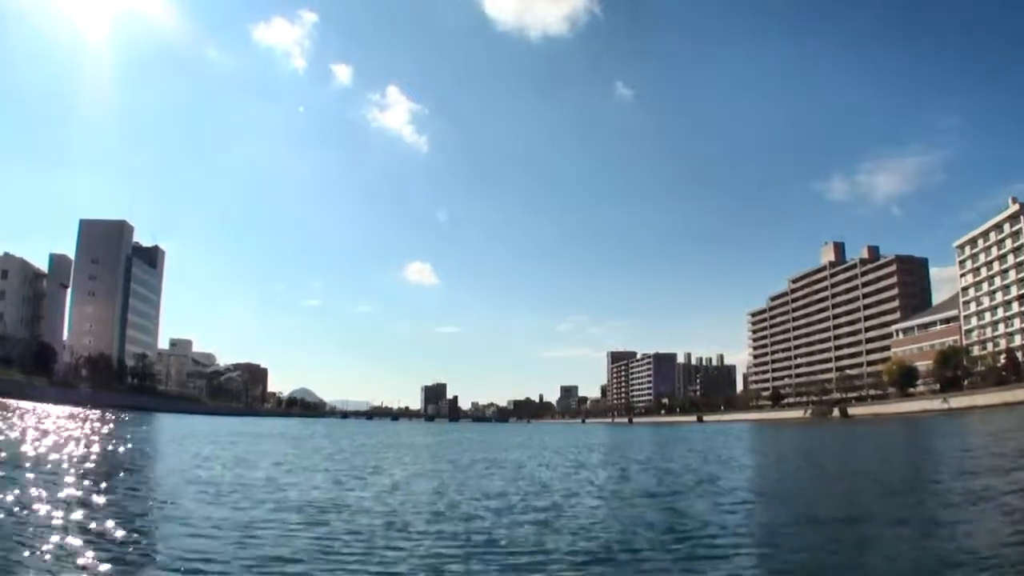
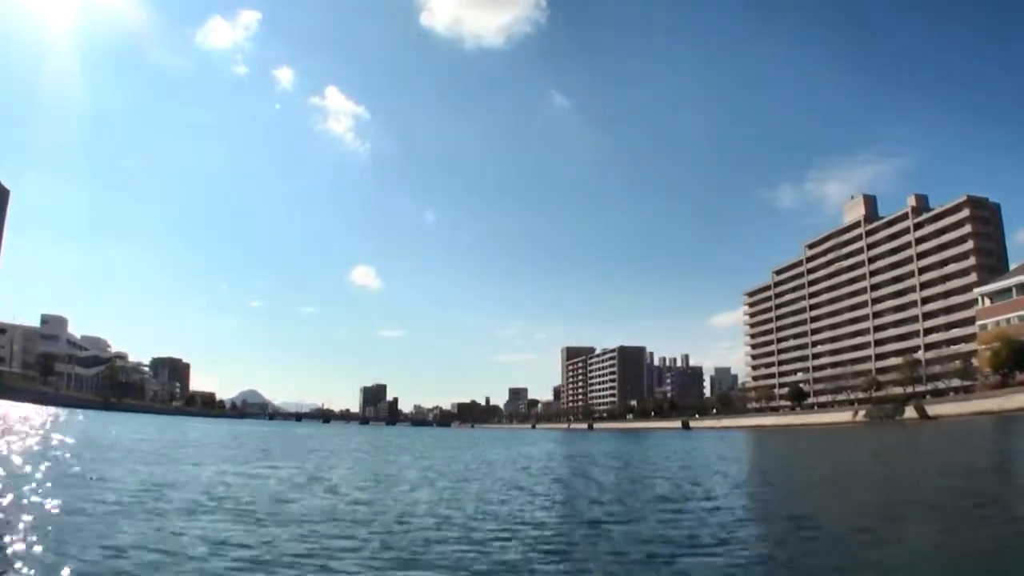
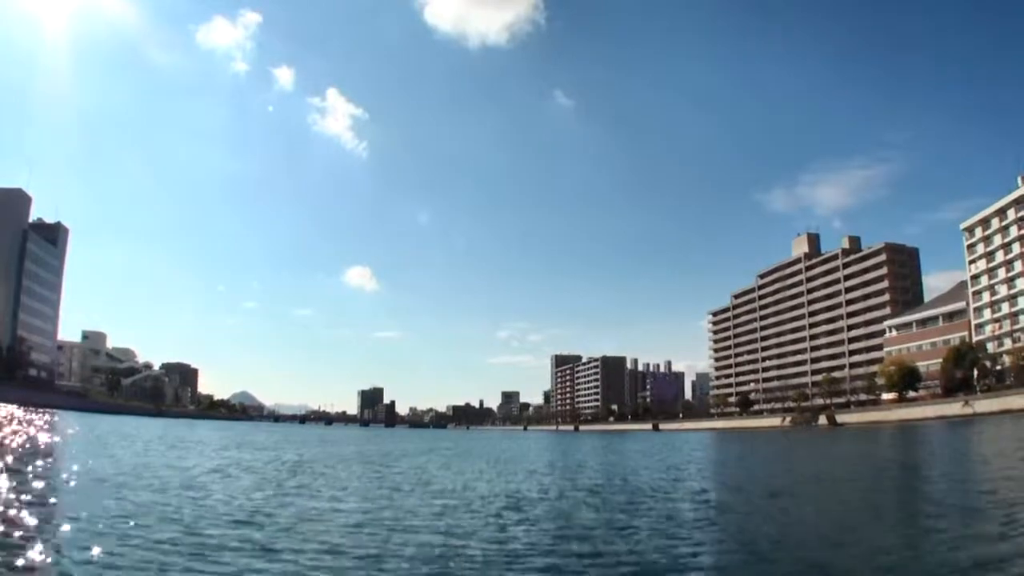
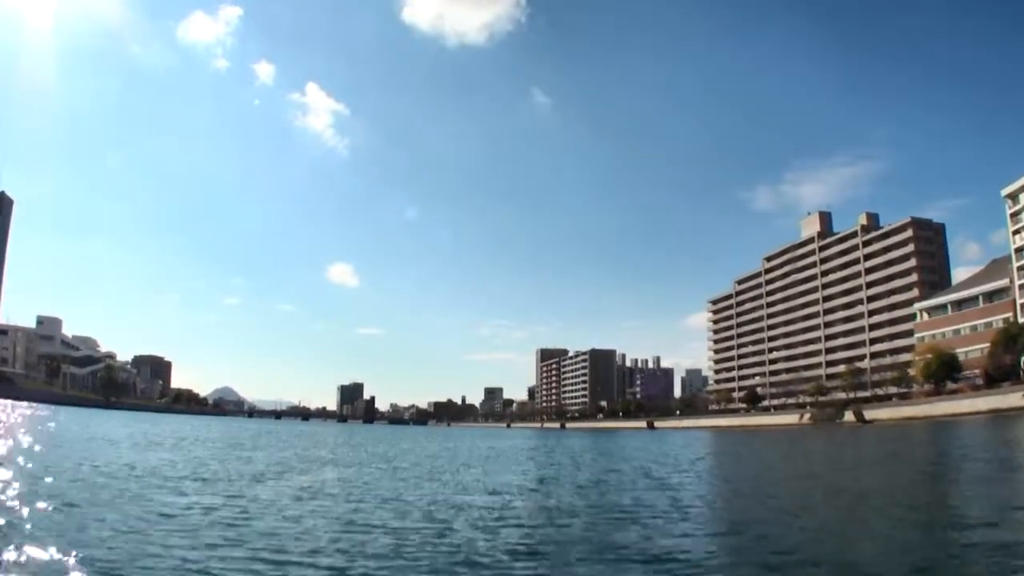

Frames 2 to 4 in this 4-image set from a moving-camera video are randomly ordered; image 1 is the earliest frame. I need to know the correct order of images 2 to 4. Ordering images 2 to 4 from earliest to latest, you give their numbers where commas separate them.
3, 4, 2
